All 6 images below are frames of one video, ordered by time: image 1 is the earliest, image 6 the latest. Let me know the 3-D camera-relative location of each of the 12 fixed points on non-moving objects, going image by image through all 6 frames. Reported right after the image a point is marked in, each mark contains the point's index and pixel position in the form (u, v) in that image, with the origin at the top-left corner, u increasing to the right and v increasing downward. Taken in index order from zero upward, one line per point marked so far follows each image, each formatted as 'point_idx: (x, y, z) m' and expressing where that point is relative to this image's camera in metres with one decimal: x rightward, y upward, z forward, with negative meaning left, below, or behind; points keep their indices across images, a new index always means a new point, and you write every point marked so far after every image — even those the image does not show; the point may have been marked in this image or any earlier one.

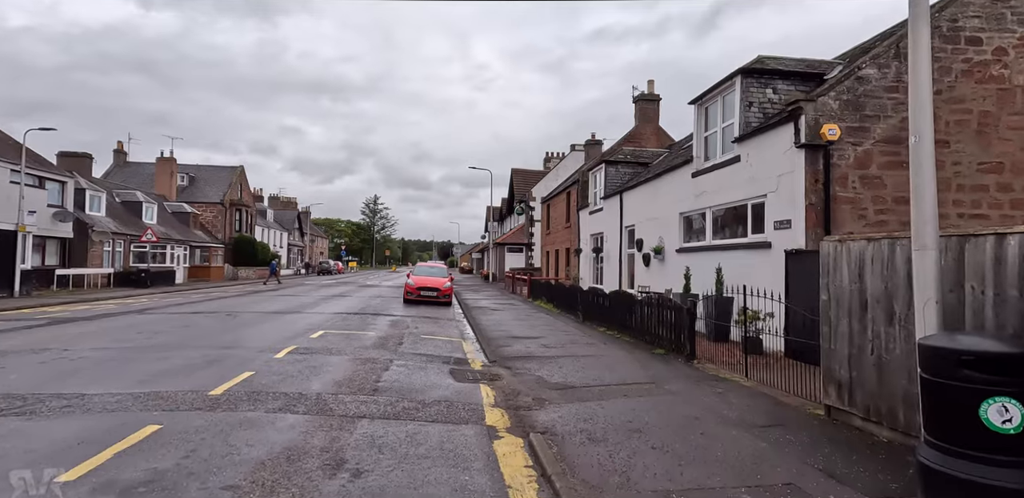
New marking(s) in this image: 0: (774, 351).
0: (+4.2, -1.7, +9.0) m
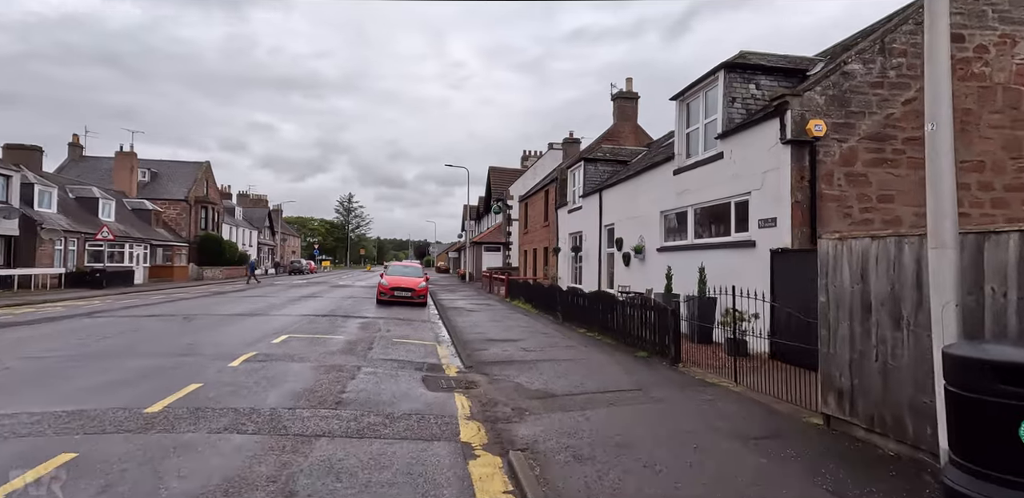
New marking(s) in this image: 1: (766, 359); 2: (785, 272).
0: (+3.9, -1.6, +8.7) m
1: (+3.9, -1.7, +8.5) m
2: (+4.4, -0.4, +8.9) m
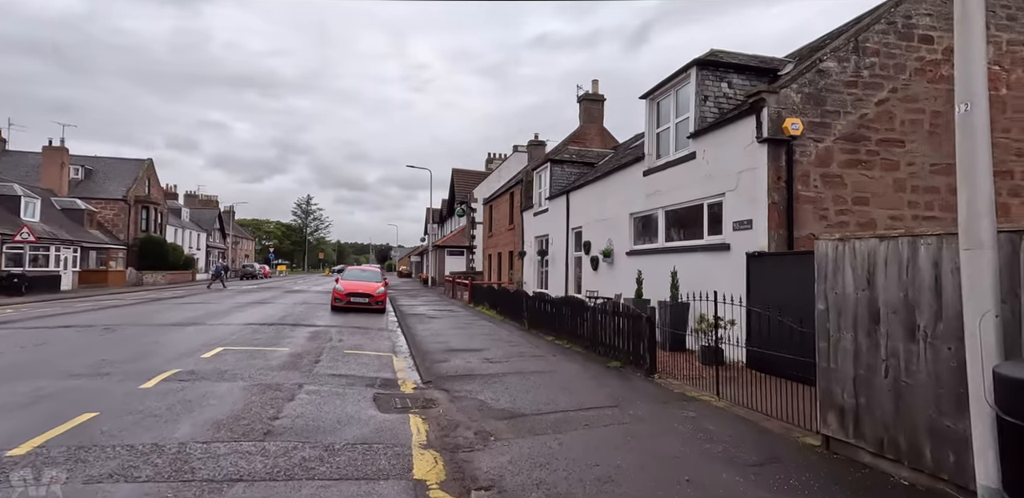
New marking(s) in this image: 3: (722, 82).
0: (+3.3, -1.7, +8.3) m
1: (+3.4, -1.7, +8.1) m
2: (+3.8, -0.4, +8.5) m
3: (+4.1, +3.2, +10.8) m
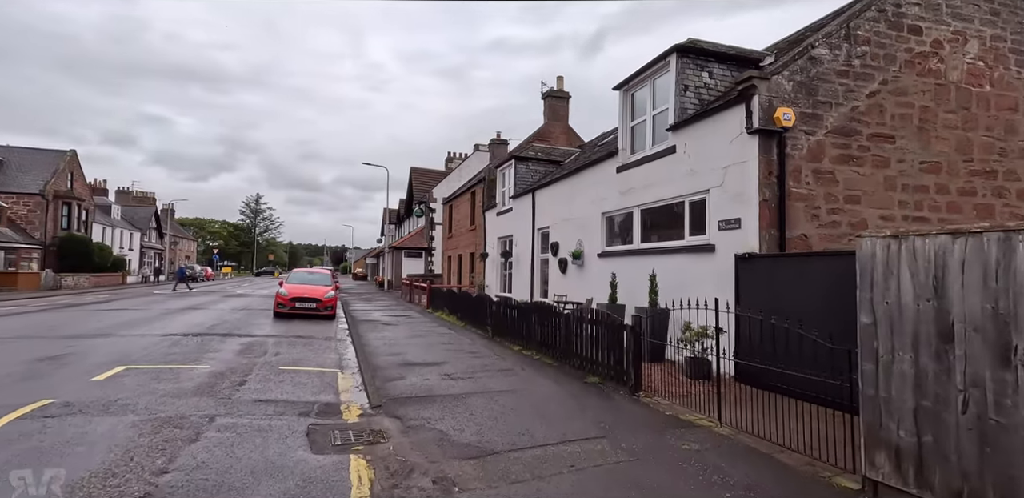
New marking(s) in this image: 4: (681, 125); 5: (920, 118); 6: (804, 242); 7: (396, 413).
0: (+2.9, -1.7, +7.5) m
1: (+2.9, -1.7, +7.2) m
2: (+3.3, -0.4, +7.7) m
3: (+3.4, +3.2, +10.0) m
4: (+2.9, +2.1, +9.5) m
5: (+6.7, +2.1, +9.1) m
6: (+4.2, +0.1, +8.1) m
7: (-1.2, -1.7, +5.8) m
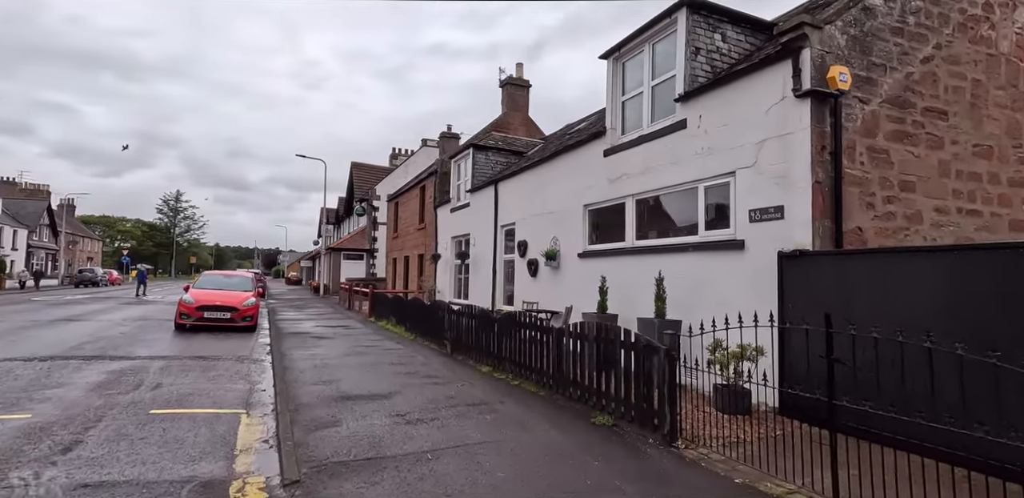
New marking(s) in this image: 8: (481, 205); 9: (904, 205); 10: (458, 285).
0: (+2.7, -1.7, +5.6) m
1: (+2.7, -1.7, +5.4) m
2: (+3.1, -0.4, +5.9) m
3: (+3.0, +3.2, +8.3) m
4: (+2.5, +2.2, +7.7) m
5: (+6.4, +2.1, +7.7) m
6: (+4.0, +0.1, +6.4) m
7: (-1.2, -1.6, +3.6) m
8: (-0.8, +1.2, +14.9) m
9: (+4.8, +0.5, +6.8) m
10: (-1.6, -1.1, +16.5) m
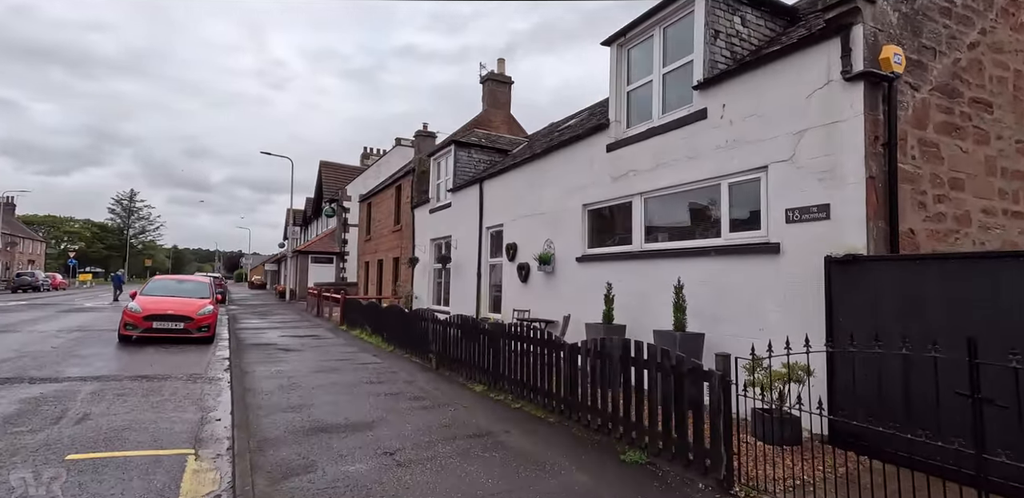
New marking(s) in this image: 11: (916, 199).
0: (+2.8, -1.7, +4.8) m
1: (+2.8, -1.7, +4.6) m
2: (+3.2, -0.4, +5.2) m
3: (+3.0, +3.2, +7.5) m
4: (+2.5, +2.1, +6.9) m
5: (+6.4, +2.1, +7.1) m
6: (+4.0, +0.1, +5.6) m
7: (-1.0, -1.6, +2.5) m
8: (-1.2, +1.1, +13.9) m
9: (+4.9, +0.5, +6.1) m
10: (-2.1, -1.2, +15.4) m
11: (+4.2, +0.5, +5.8) m
